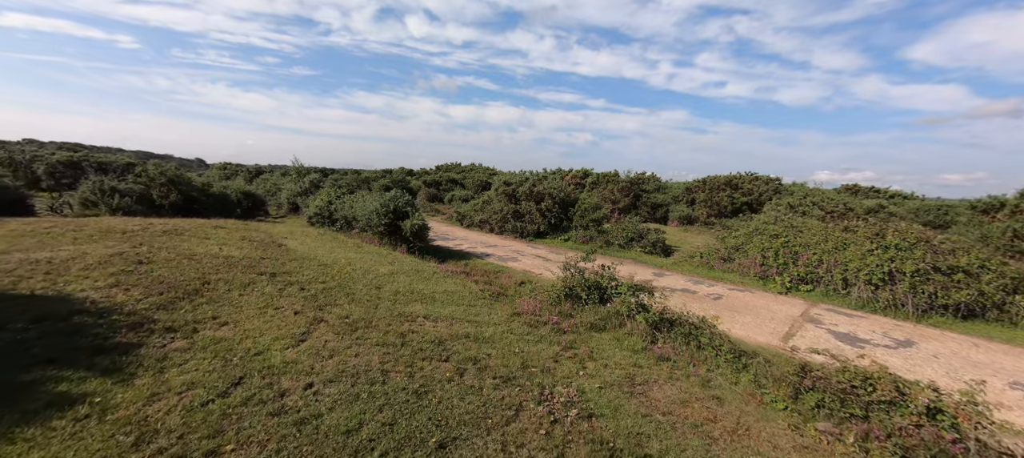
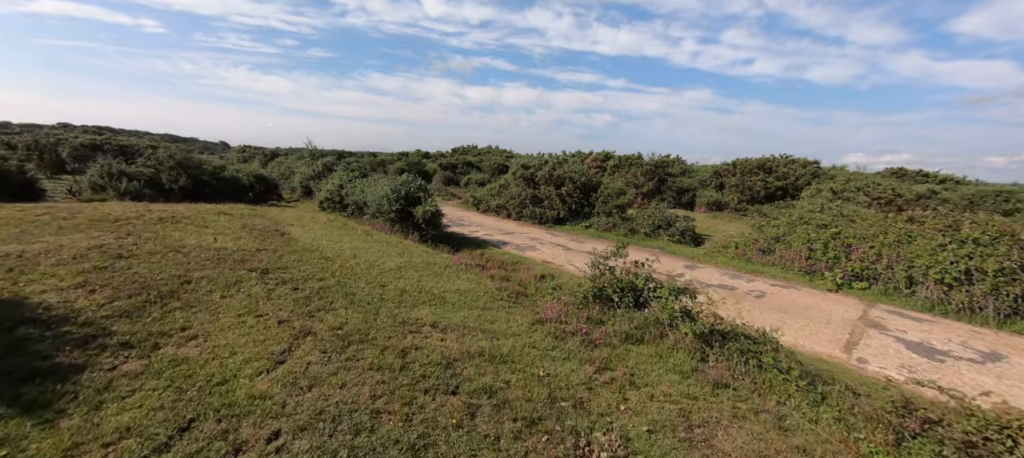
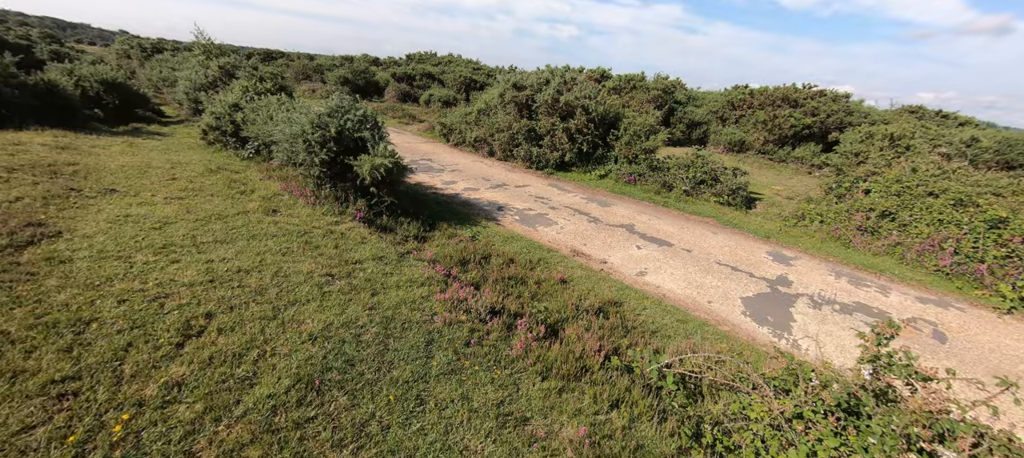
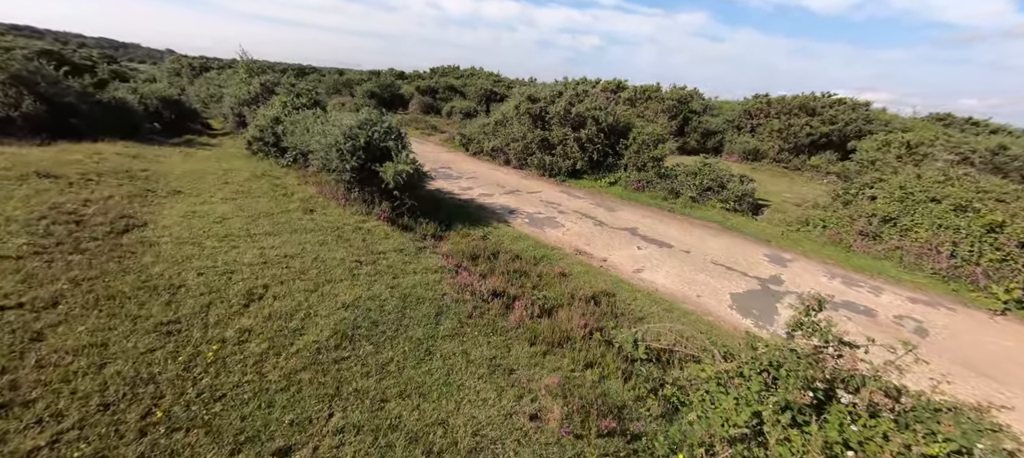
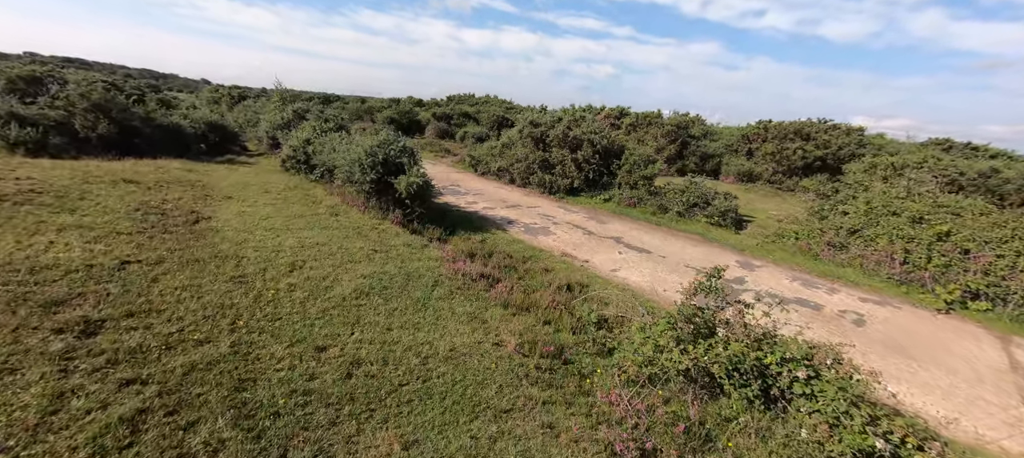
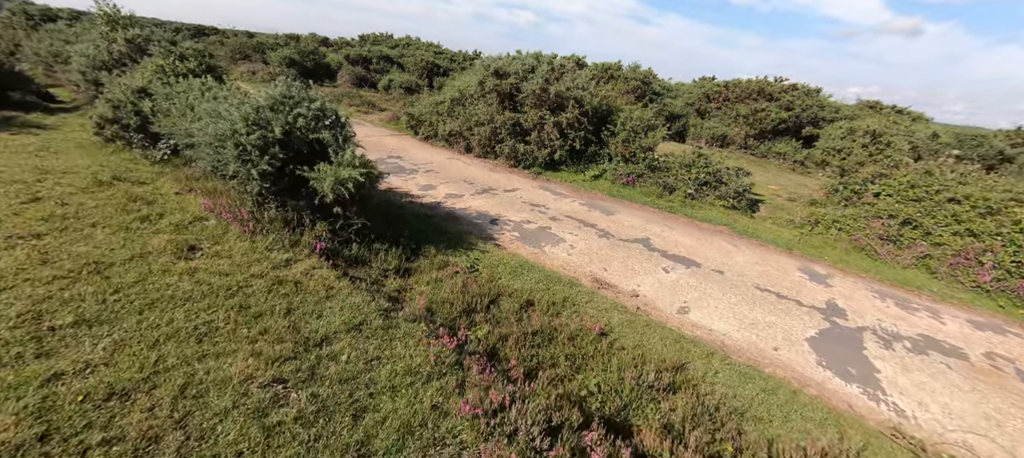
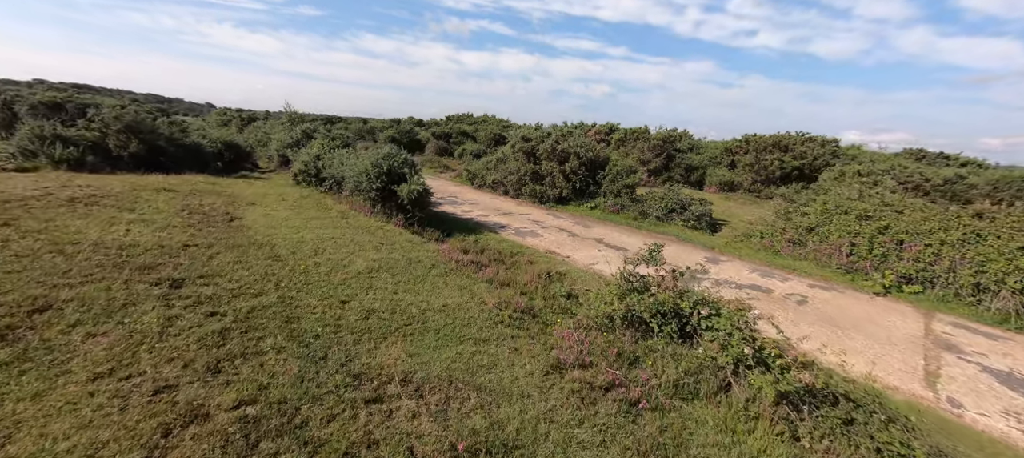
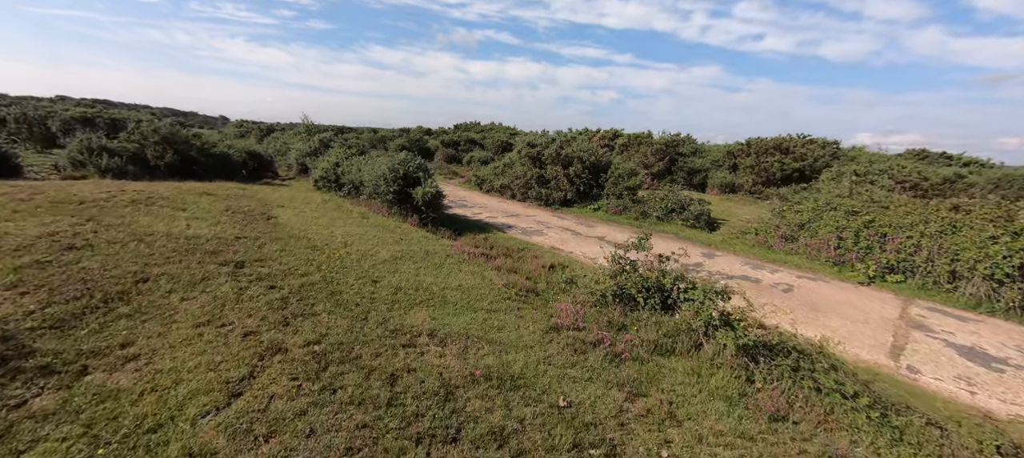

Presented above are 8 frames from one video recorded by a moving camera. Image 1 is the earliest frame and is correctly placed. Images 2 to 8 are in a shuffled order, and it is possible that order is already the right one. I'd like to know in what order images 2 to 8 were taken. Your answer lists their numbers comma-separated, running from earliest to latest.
2, 8, 7, 5, 4, 3, 6
